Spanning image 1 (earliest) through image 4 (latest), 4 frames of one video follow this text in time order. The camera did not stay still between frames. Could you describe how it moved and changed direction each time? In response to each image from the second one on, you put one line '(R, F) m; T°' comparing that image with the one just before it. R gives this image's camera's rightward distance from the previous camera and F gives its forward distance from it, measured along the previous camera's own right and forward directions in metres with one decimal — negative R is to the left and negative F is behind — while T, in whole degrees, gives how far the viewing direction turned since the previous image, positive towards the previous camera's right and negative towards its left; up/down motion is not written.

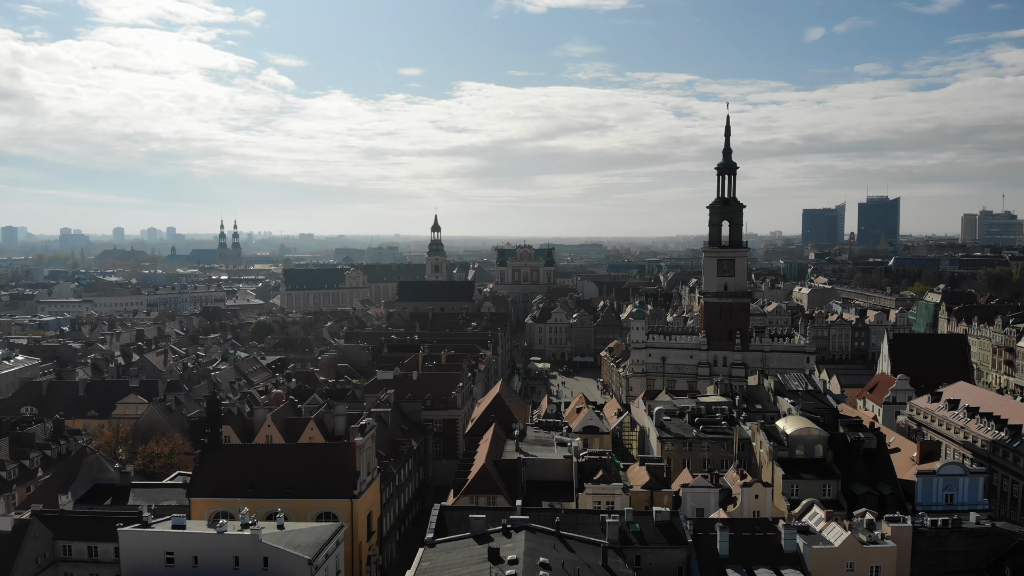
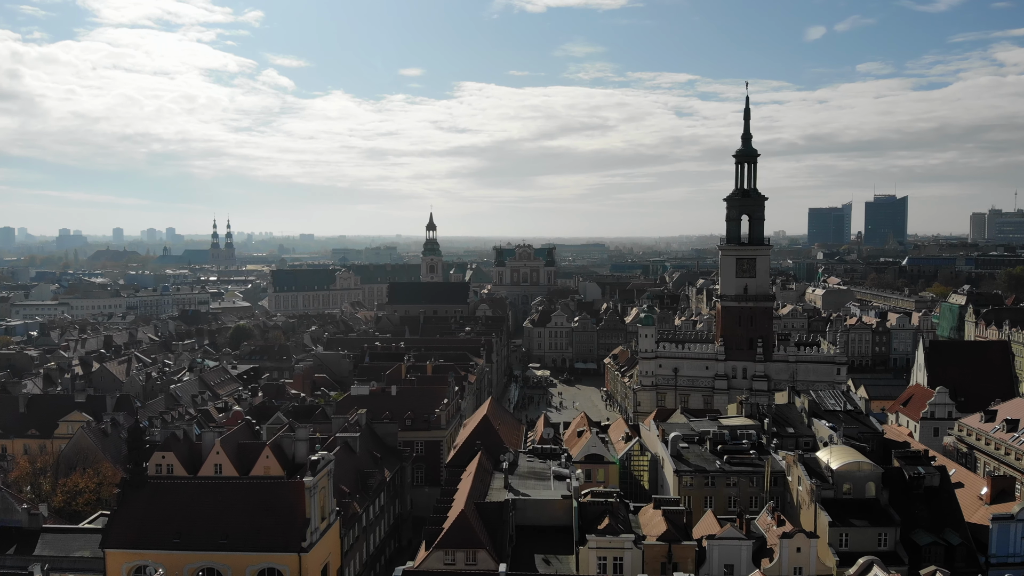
(+1.7, +6.5) m; 0°
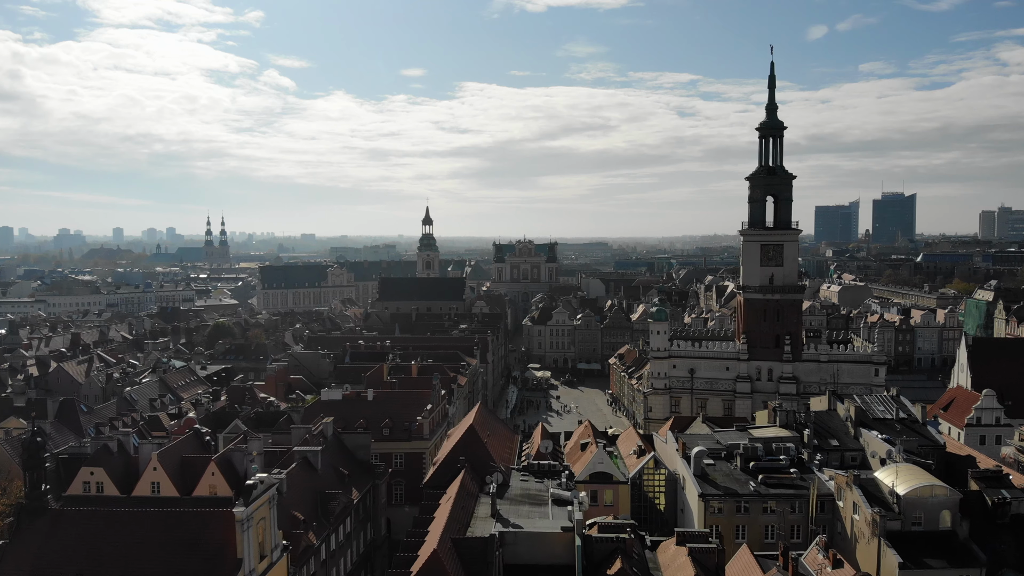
(+1.4, +6.0) m; 0°
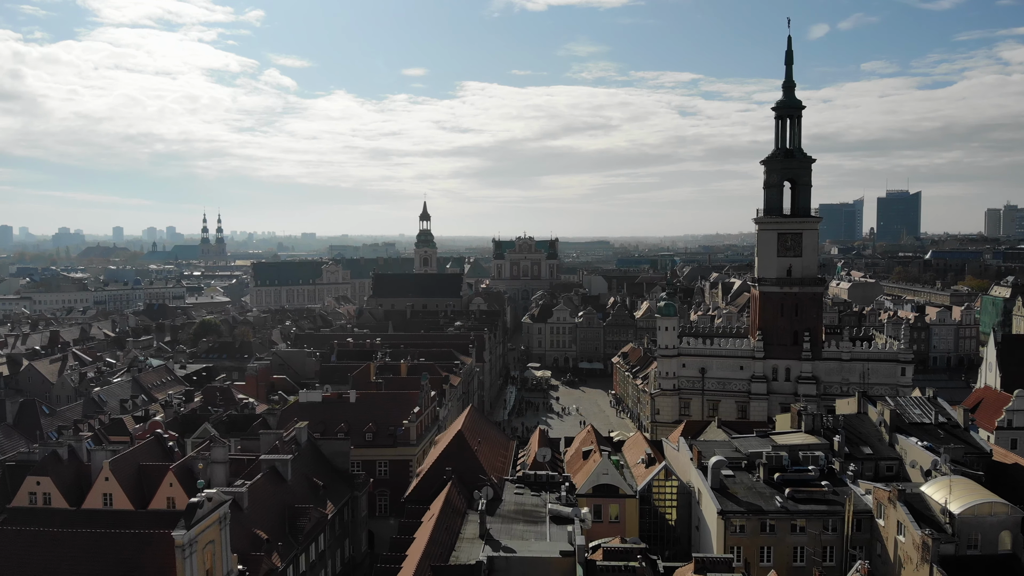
(+0.9, +3.5) m; 0°
